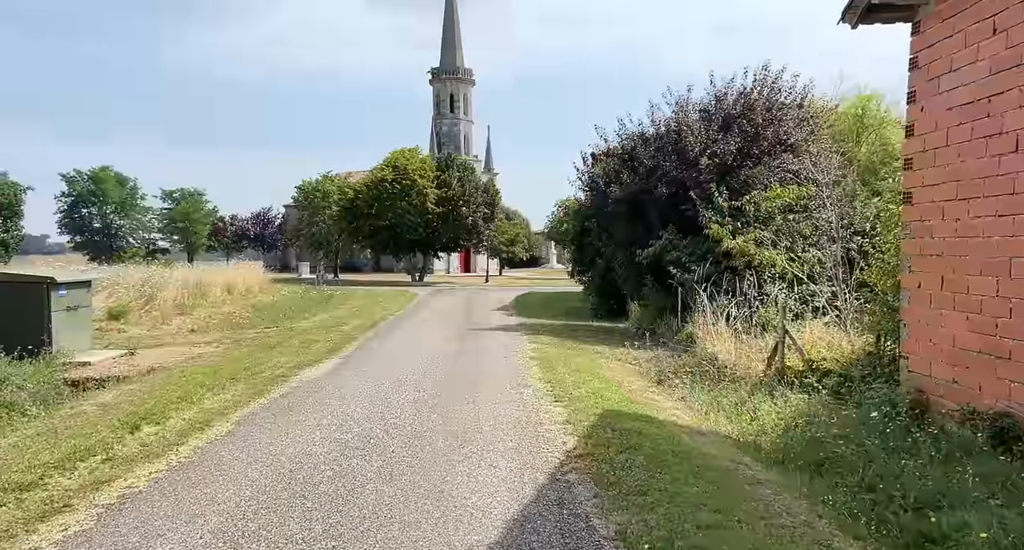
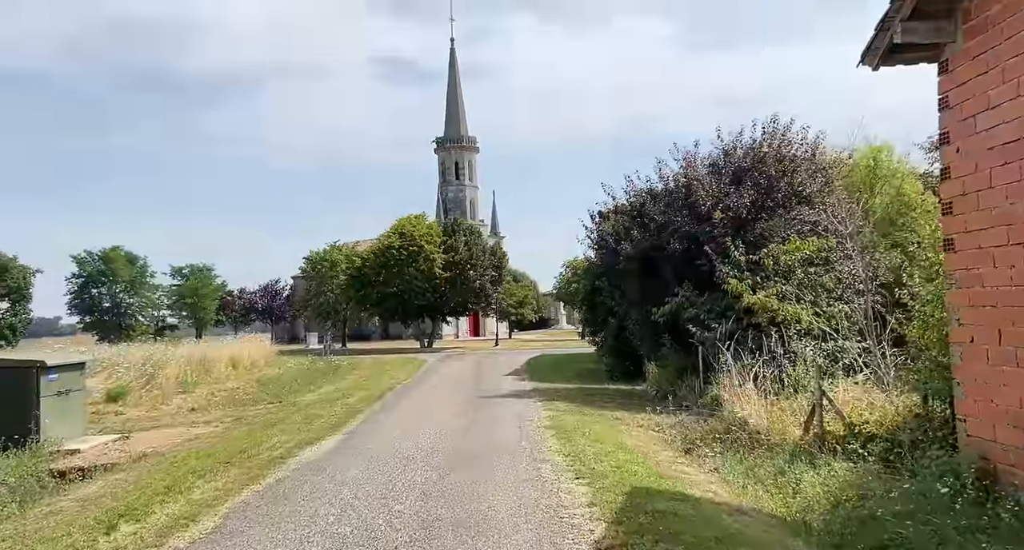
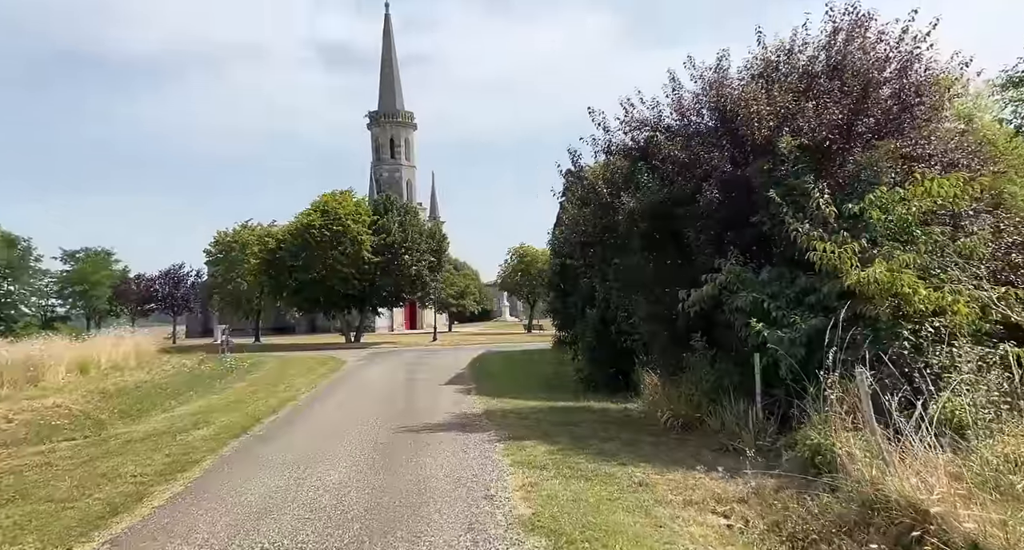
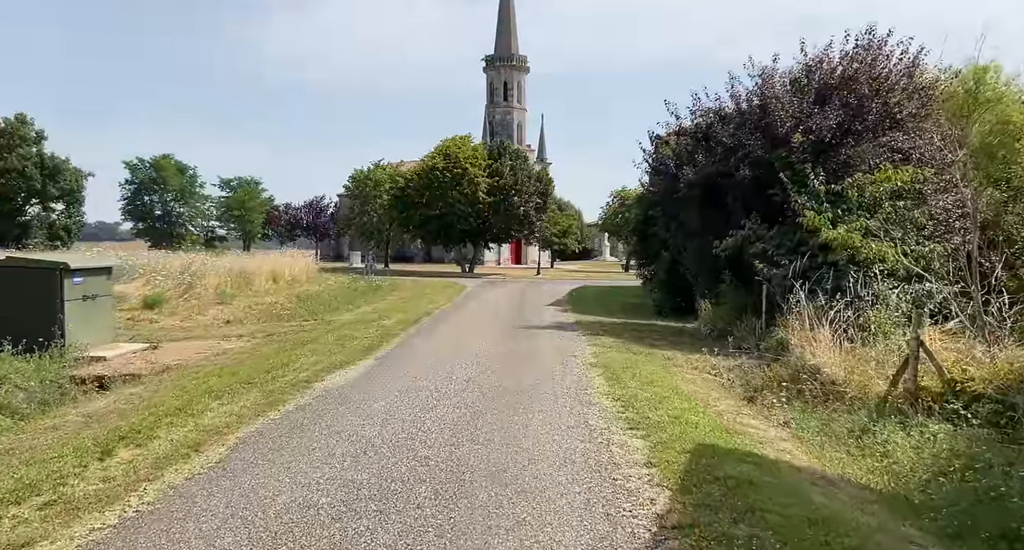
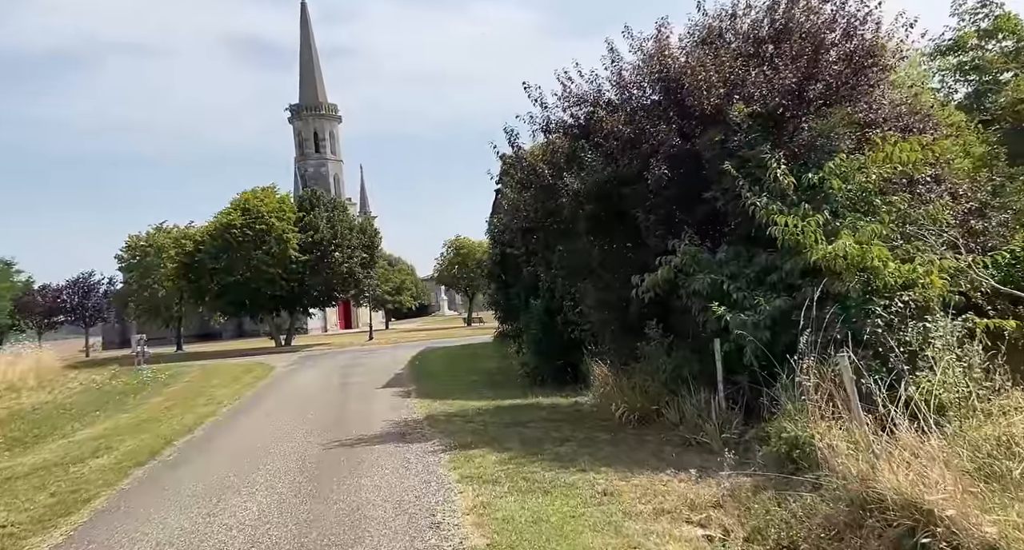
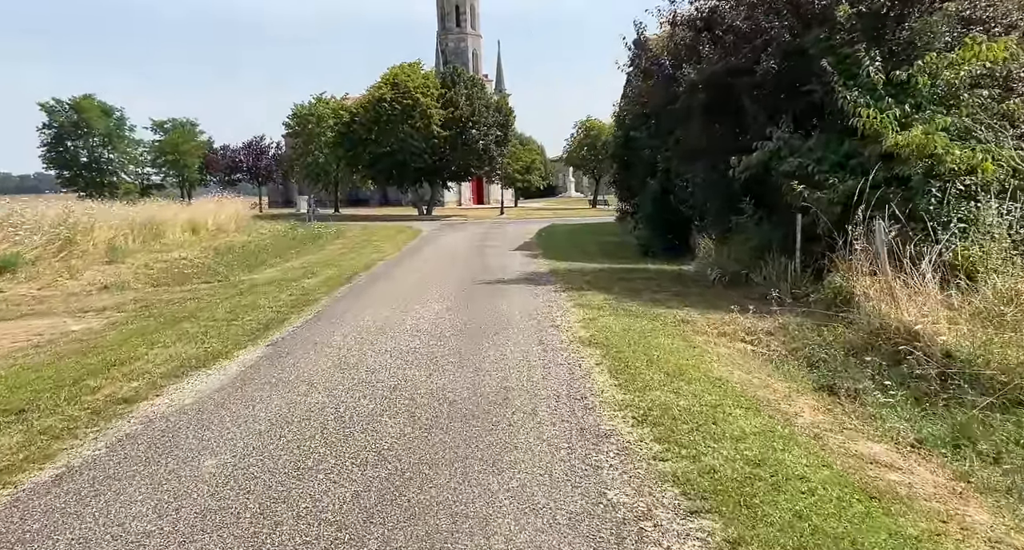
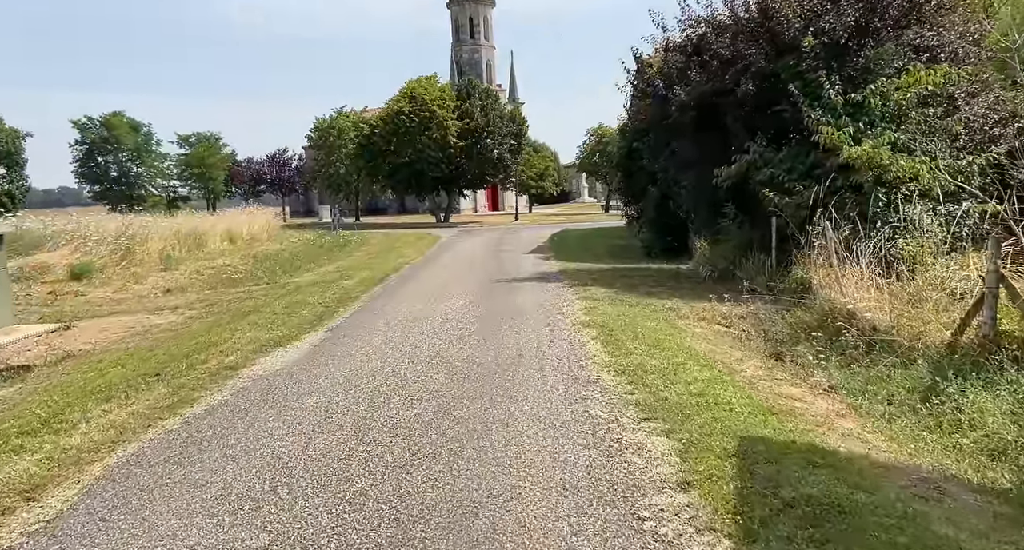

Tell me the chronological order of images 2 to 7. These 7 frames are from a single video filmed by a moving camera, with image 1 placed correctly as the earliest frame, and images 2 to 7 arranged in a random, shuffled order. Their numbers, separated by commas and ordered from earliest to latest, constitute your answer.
2, 4, 7, 6, 3, 5
